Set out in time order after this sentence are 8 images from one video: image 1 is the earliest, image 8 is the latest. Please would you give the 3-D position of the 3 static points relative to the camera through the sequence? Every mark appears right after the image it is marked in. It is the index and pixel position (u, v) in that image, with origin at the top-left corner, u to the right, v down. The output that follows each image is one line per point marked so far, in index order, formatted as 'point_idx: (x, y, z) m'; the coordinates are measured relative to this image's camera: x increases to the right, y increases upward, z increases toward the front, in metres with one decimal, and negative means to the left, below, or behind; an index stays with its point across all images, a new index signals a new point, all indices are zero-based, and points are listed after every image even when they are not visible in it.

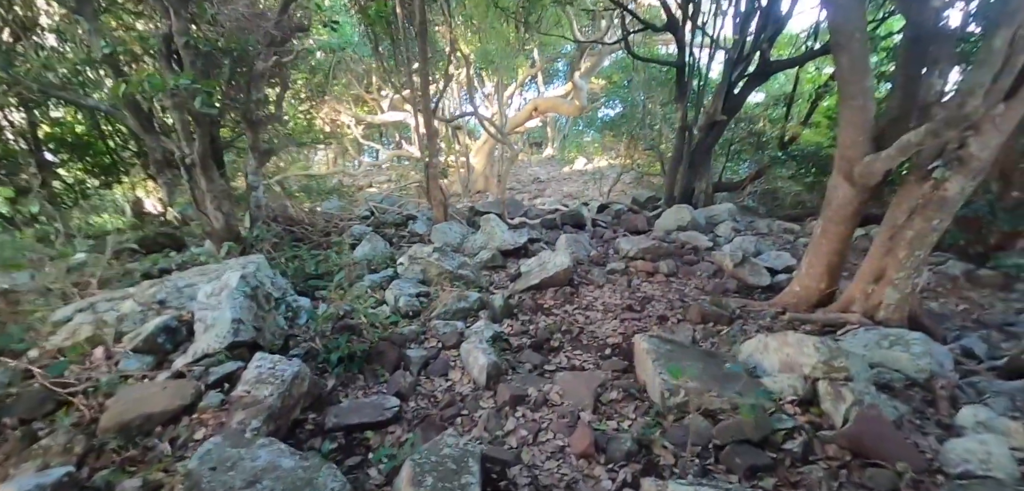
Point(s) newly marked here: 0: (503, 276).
0: (-0.1, -0.2, +2.8) m
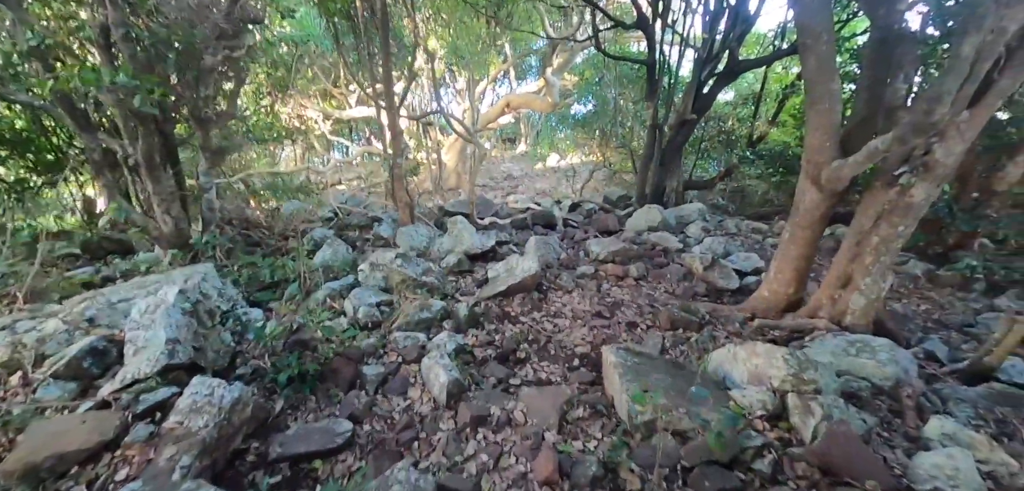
0: (-0.2, -0.2, +2.7) m
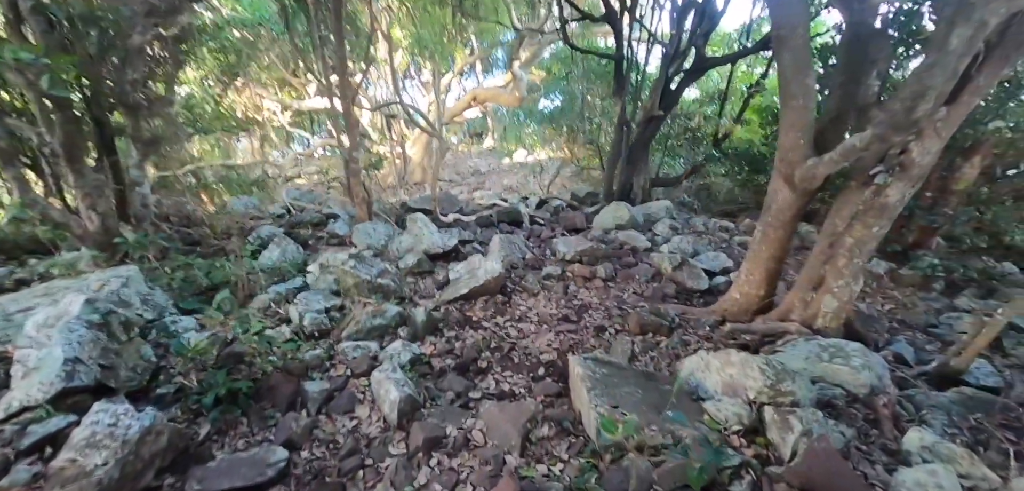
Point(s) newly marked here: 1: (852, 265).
0: (-0.4, -0.2, +2.5) m
1: (+1.2, -0.1, +1.7) m
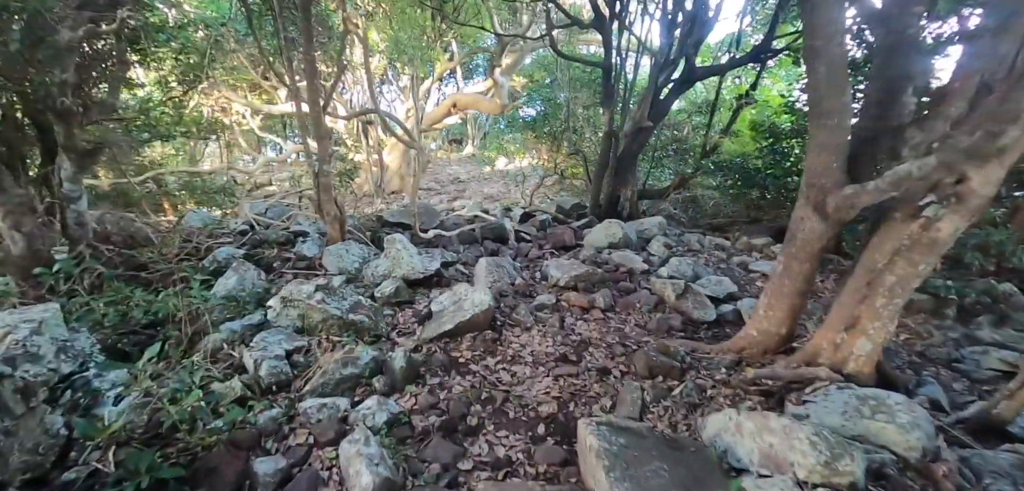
0: (-0.5, -0.3, +2.2) m
1: (+1.2, -0.2, +1.5) m
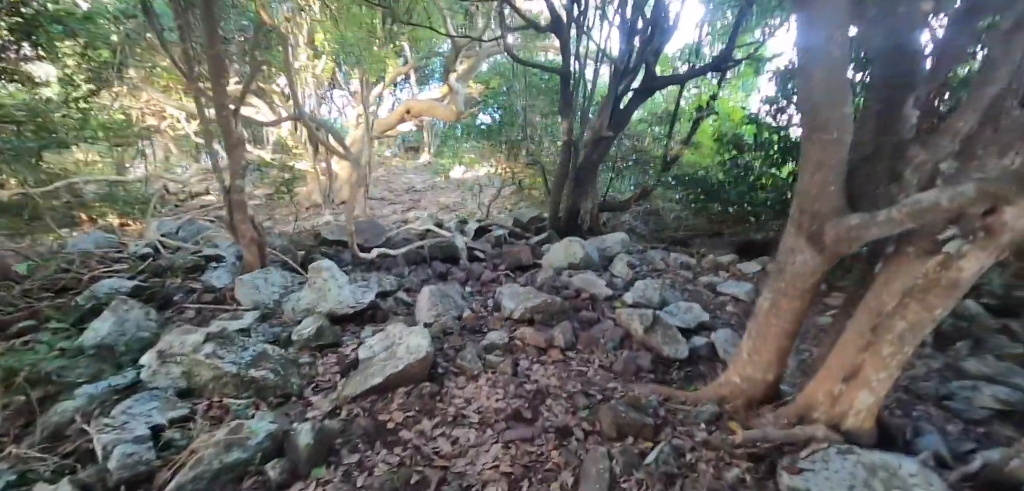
0: (-0.7, -0.5, +1.8) m
1: (+1.1, -0.3, +1.3) m
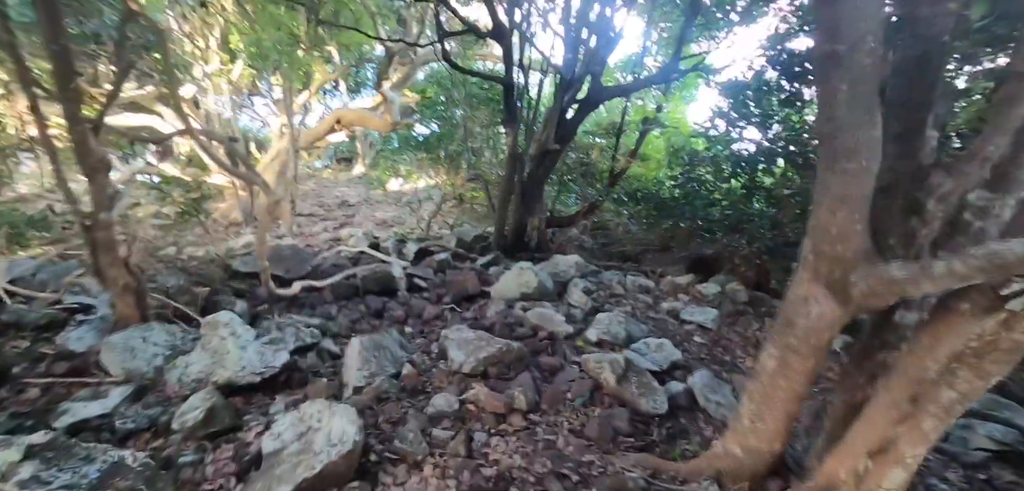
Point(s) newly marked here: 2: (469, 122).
0: (-0.8, -0.6, +1.4) m
1: (+1.0, -0.4, +1.1) m
2: (-0.5, +1.5, +5.9) m
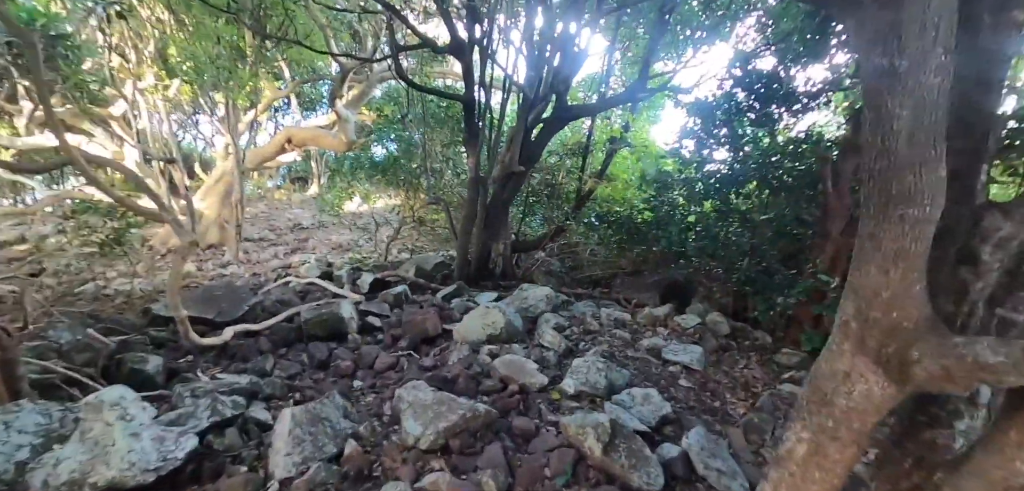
0: (-0.9, -0.8, +1.0) m
1: (+0.9, -0.5, +0.8) m
2: (-1.0, +1.2, +5.6) m
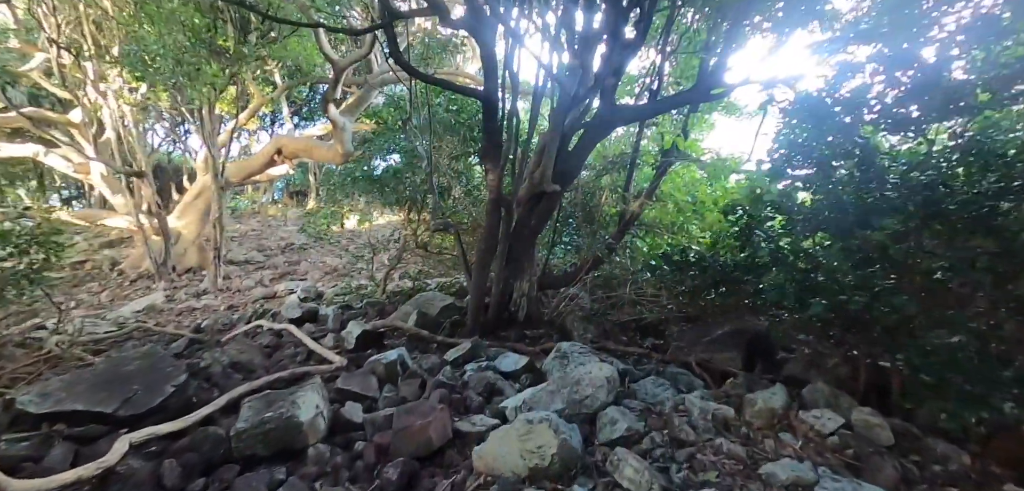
0: (-0.7, -1.0, 0.0) m
1: (+1.1, -0.7, -0.2) m
2: (-0.7, +0.9, +4.6) m
